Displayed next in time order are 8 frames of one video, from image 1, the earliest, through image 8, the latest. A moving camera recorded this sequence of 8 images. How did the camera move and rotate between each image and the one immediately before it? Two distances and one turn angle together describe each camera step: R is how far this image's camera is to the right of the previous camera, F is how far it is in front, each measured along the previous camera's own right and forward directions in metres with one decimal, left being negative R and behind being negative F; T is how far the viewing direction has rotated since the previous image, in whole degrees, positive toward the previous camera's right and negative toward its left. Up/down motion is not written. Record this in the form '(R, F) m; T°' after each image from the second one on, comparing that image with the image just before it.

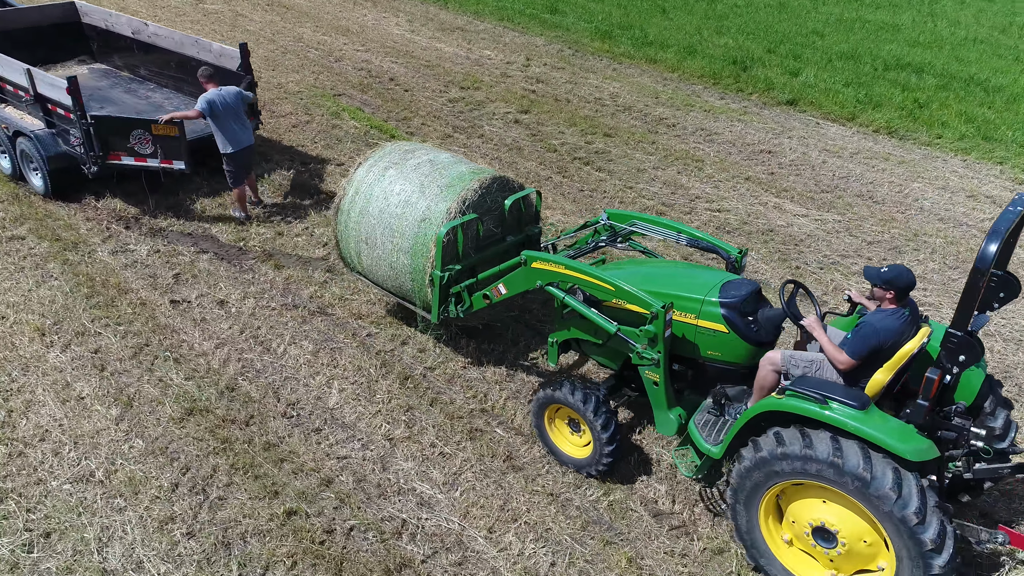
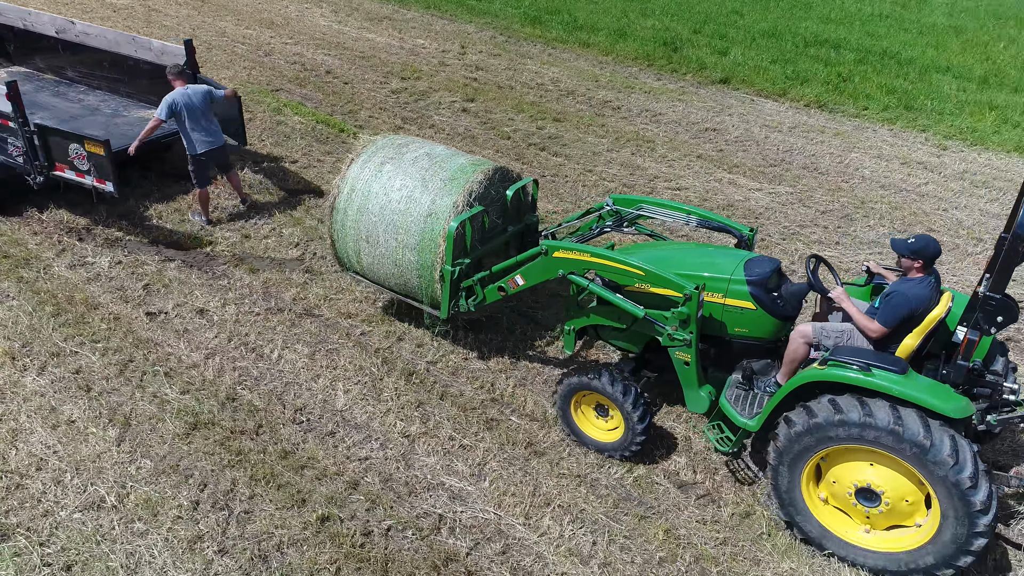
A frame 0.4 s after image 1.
(-0.5, 0.0) m; +6°
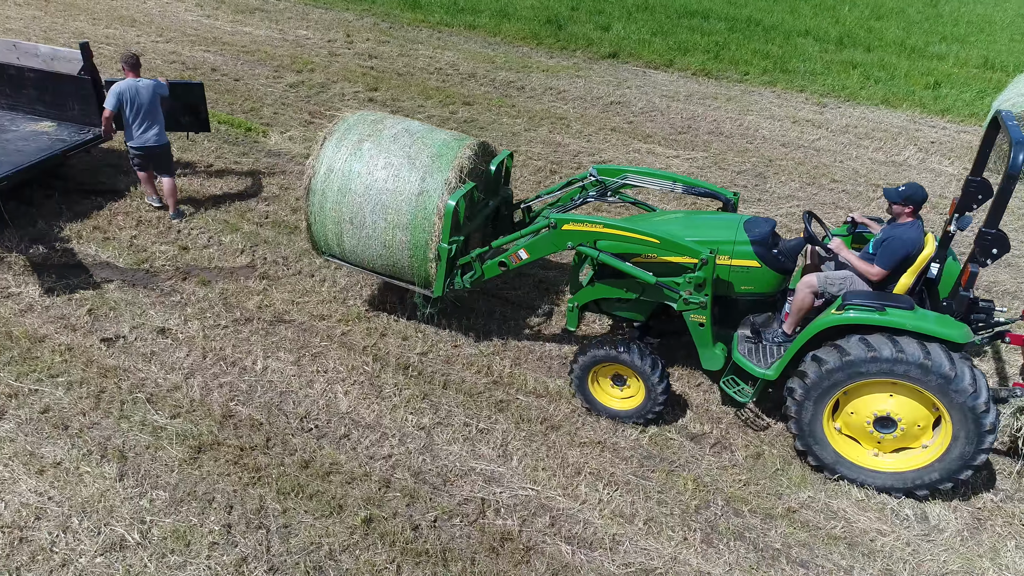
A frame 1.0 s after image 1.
(-0.8, 0.0) m; +10°
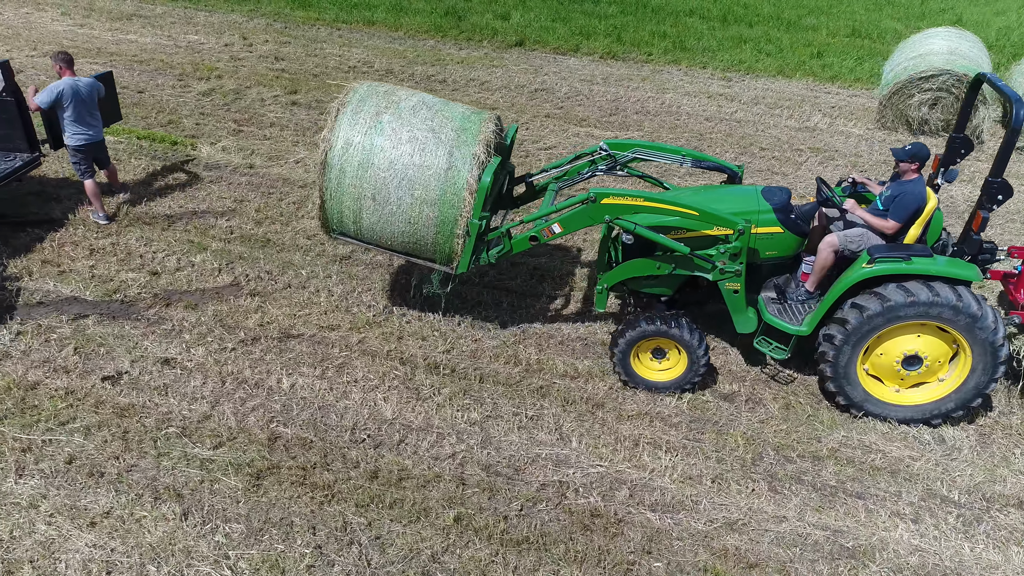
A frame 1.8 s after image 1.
(-1.0, 0.0) m; +10°
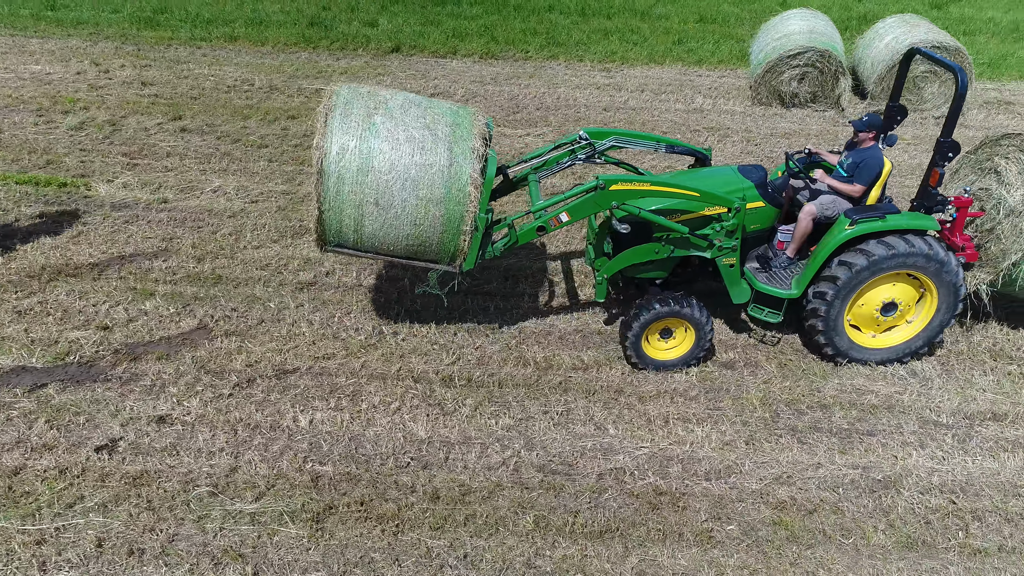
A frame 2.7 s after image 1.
(-1.0, +0.1) m; +12°
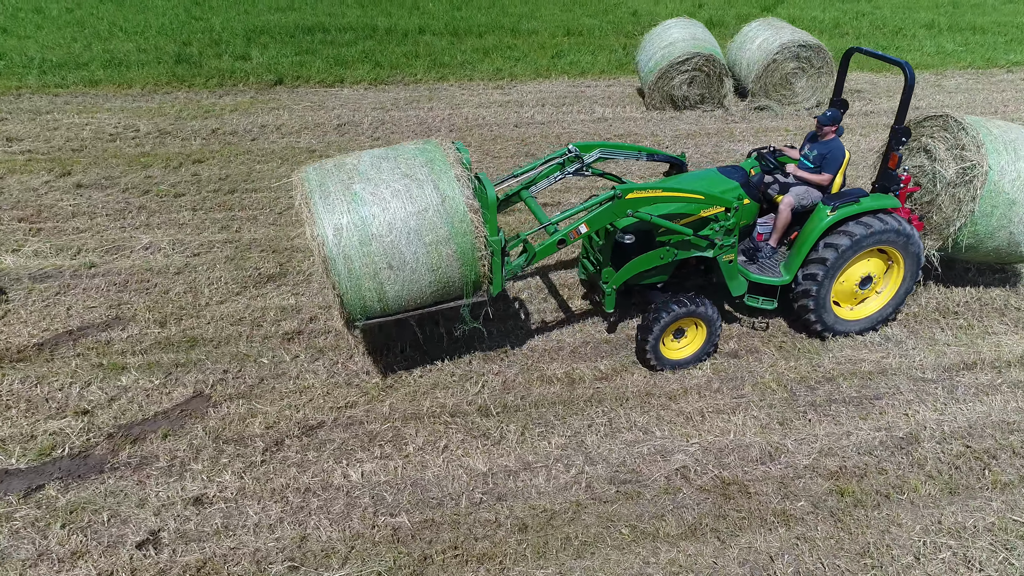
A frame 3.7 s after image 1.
(-1.1, +0.1) m; +12°
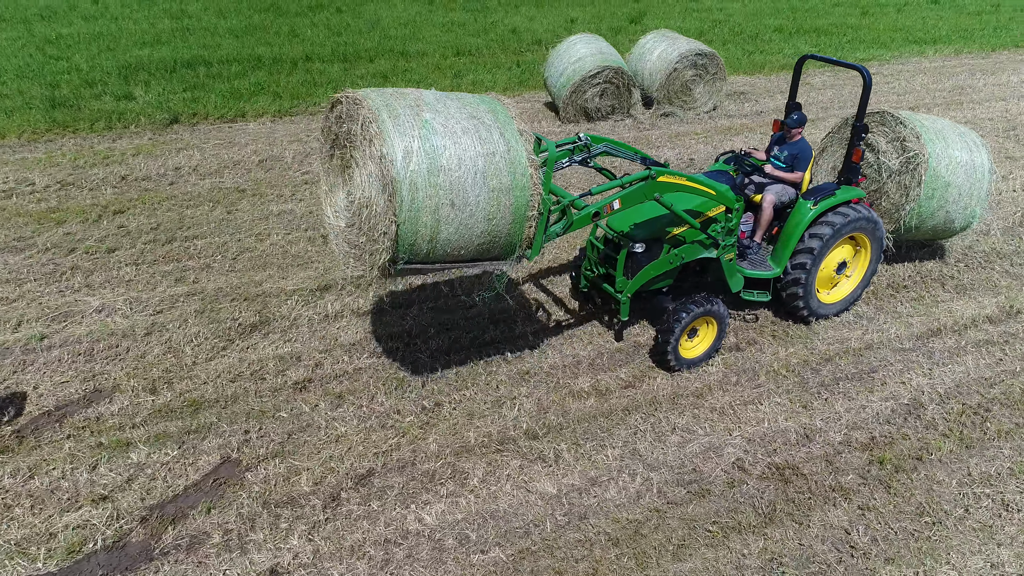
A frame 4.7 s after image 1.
(-1.1, +0.1) m; +11°
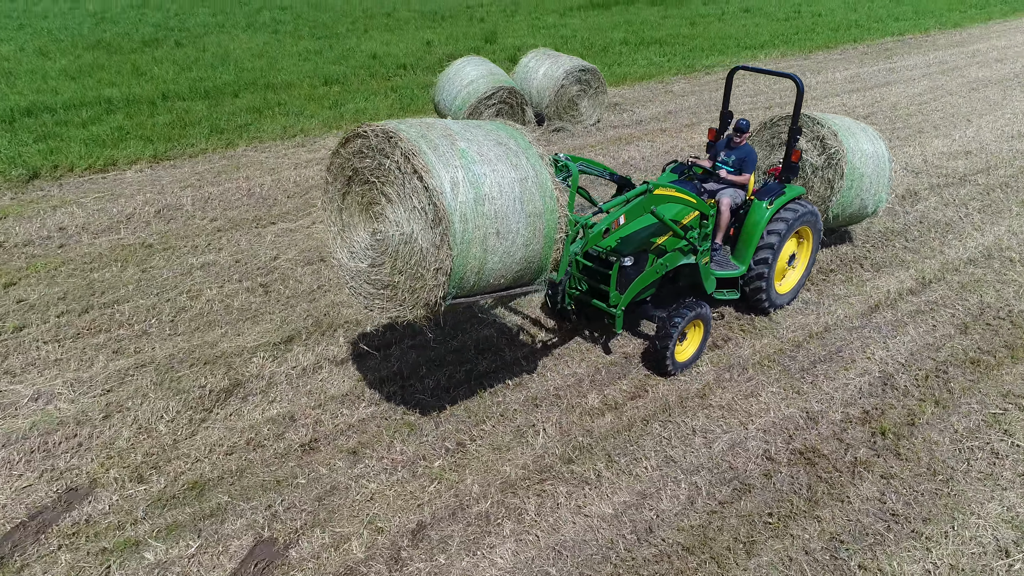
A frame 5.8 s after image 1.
(-1.1, +0.2) m; +12°
